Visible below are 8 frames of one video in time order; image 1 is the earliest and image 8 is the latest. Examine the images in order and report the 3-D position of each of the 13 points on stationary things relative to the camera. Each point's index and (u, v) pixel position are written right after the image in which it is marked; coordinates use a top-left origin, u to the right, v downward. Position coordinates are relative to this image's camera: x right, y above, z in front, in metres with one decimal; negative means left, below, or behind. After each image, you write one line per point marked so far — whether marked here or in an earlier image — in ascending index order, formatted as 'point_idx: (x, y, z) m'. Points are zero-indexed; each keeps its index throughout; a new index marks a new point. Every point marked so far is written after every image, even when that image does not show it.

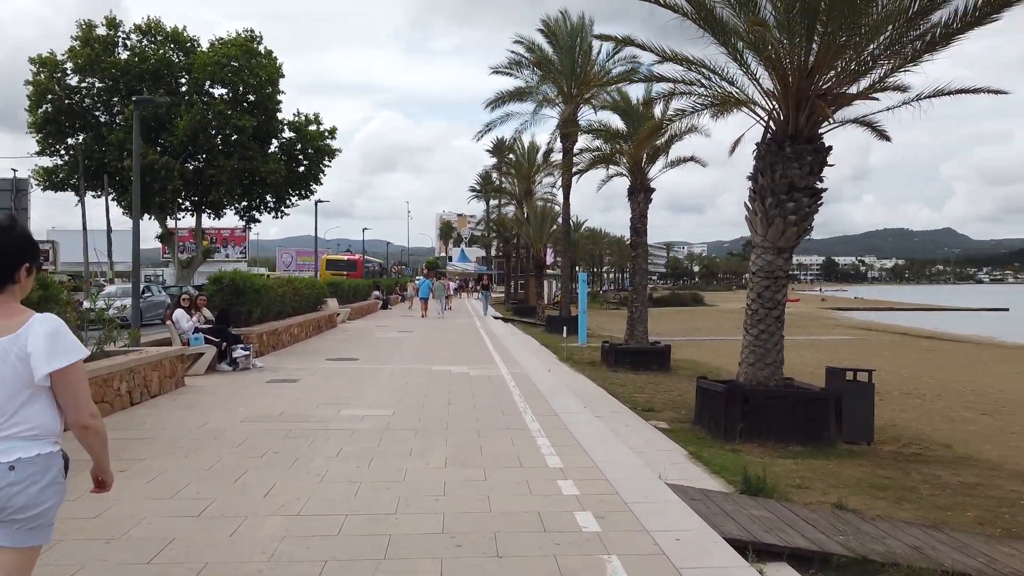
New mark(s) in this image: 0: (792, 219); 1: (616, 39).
0: (+3.2, +0.8, +8.7) m
1: (+1.5, +3.6, +10.9) m
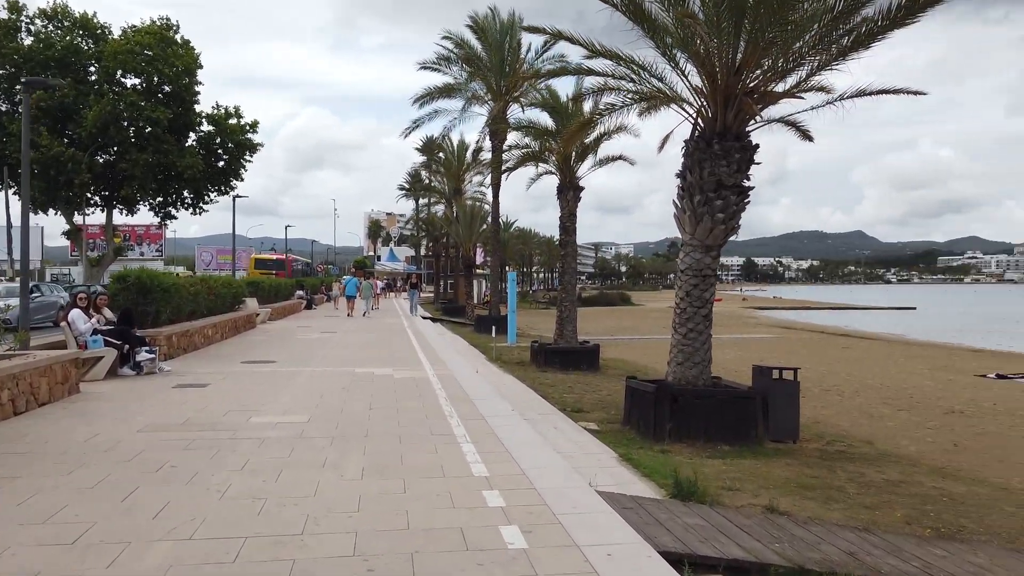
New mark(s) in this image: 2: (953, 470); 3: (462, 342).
0: (+2.4, +0.8, +8.7) m
1: (+0.5, +3.6, +10.6) m
2: (+4.9, -2.0, +8.4) m
3: (-1.2, -1.4, +18.8) m
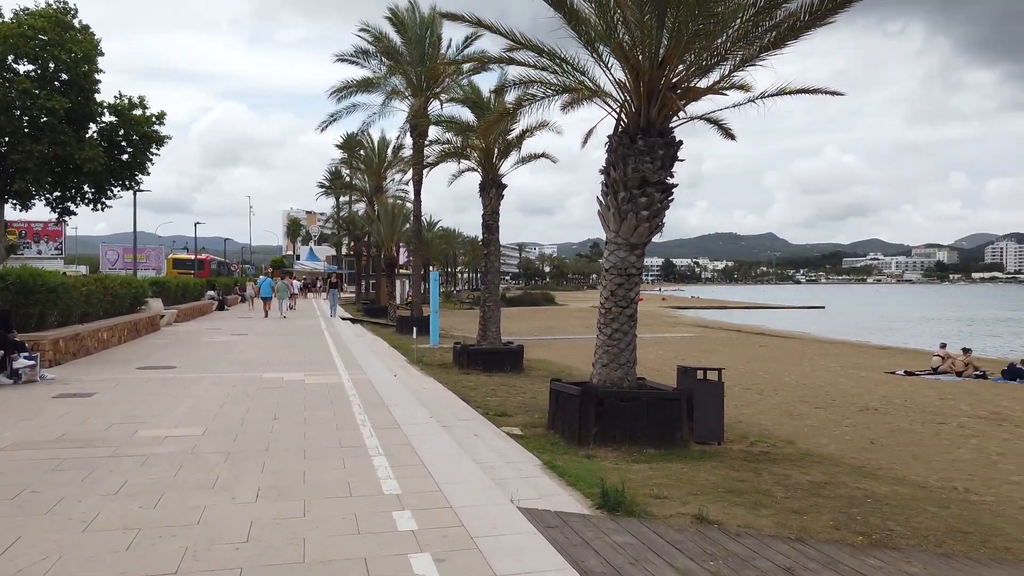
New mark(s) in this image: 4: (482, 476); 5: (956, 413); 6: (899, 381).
0: (+1.5, +0.8, +8.4) m
1: (-0.6, +3.6, +10.2) m
2: (+4.0, -2.0, +8.4) m
3: (-3.1, -1.4, +18.2) m
4: (-0.2, -1.3, +5.3) m
5: (+7.3, -2.1, +12.3) m
6: (+8.3, -2.0, +16.3) m
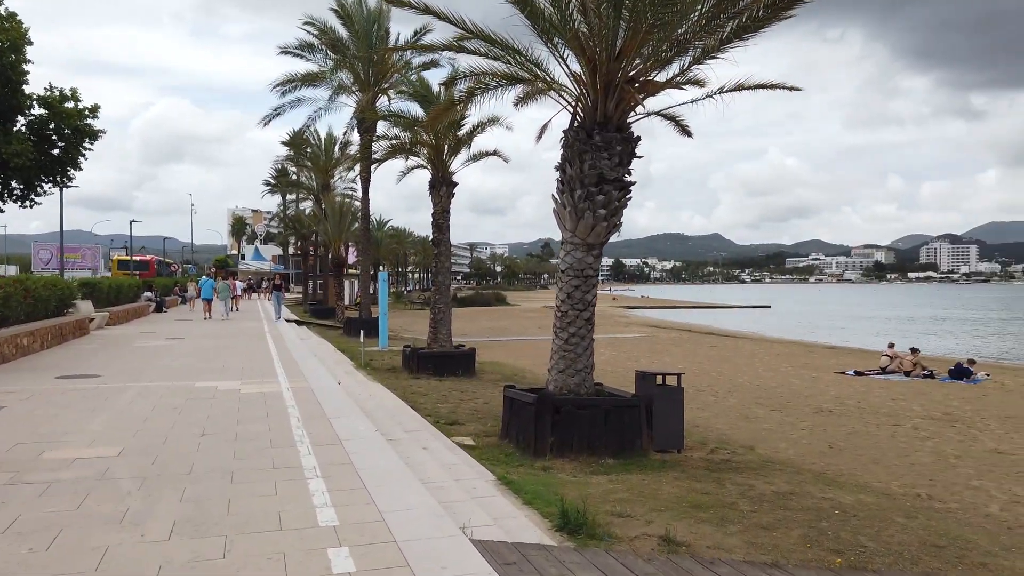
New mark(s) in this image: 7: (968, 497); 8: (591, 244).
0: (+0.9, +0.8, +8.0) m
1: (-1.3, +3.6, +9.7) m
2: (+3.5, -2.0, +8.2) m
3: (-4.2, -1.4, +17.5) m
4: (-0.5, -1.3, +4.8) m
5: (+6.5, -2.1, +12.3) m
6: (+7.3, -2.0, +16.3) m
7: (+4.6, -2.1, +7.6) m
8: (+0.8, +0.5, +8.2) m
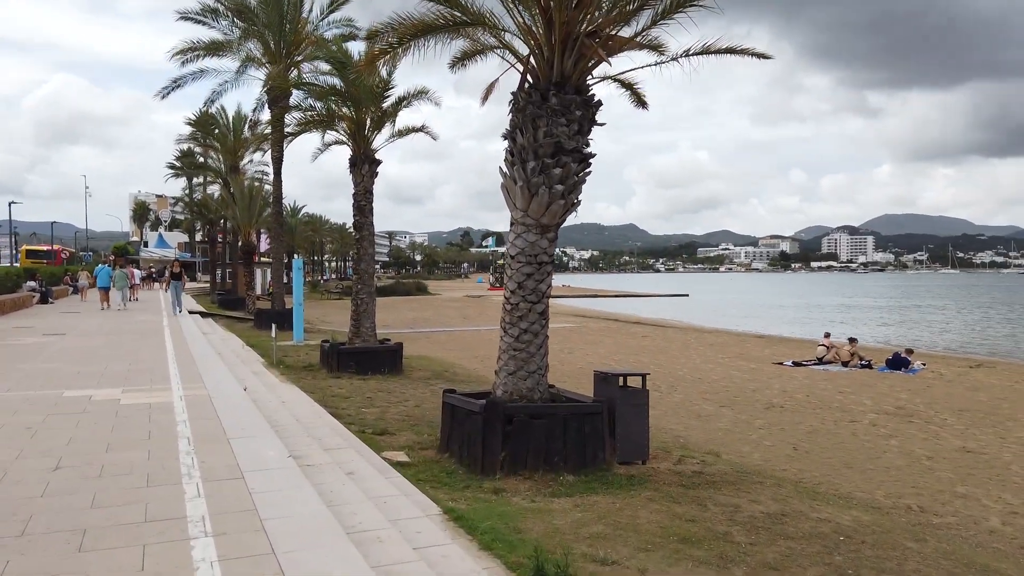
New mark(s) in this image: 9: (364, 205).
0: (+0.4, +0.9, +6.9) m
1: (-2.0, +3.7, +8.2) m
2: (+2.9, -1.9, +7.4) m
3: (-5.7, -1.2, +15.7) m
4: (-0.7, -1.3, +3.5) m
5: (+5.5, -1.9, +11.8) m
6: (+5.8, -1.8, +15.8) m
7: (+4.1, -2.0, +6.9) m
8: (+0.3, +0.6, +7.0) m
9: (-2.7, +1.5, +13.9) m
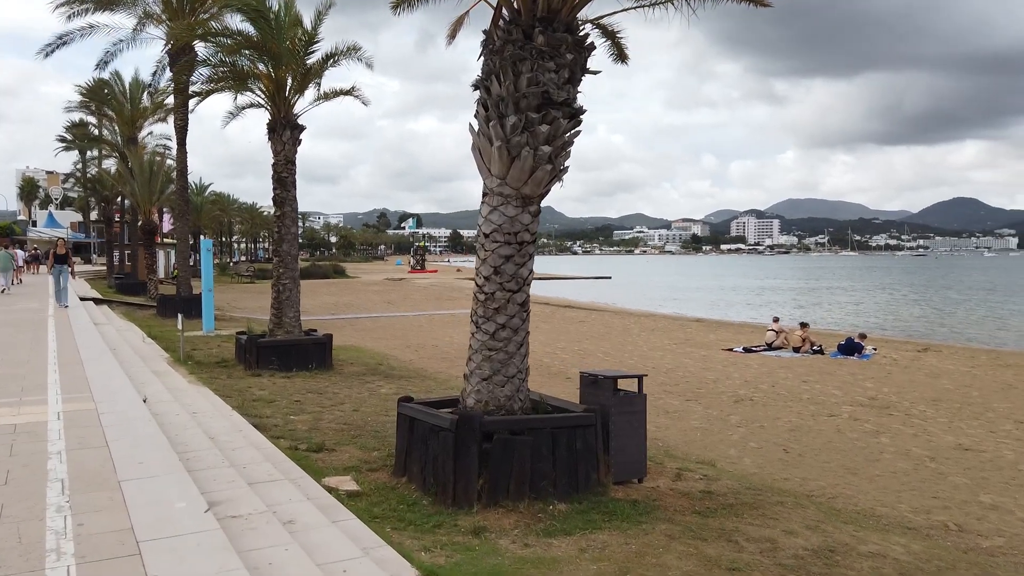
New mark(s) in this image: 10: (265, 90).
0: (+0.2, +1.0, +5.6) m
1: (-2.3, +3.8, +6.6) m
2: (+2.7, -1.8, +6.4) m
3: (-6.8, -0.9, +13.7) m
4: (-0.5, -1.3, +2.2) m
5: (+4.7, -1.7, +11.0) m
6: (+4.7, -1.4, +15.1) m
7: (+3.9, -1.9, +6.0) m
8: (+0.1, +0.7, +5.7) m
9: (-3.7, +1.8, +12.2) m
10: (-4.1, +3.2, +12.4) m
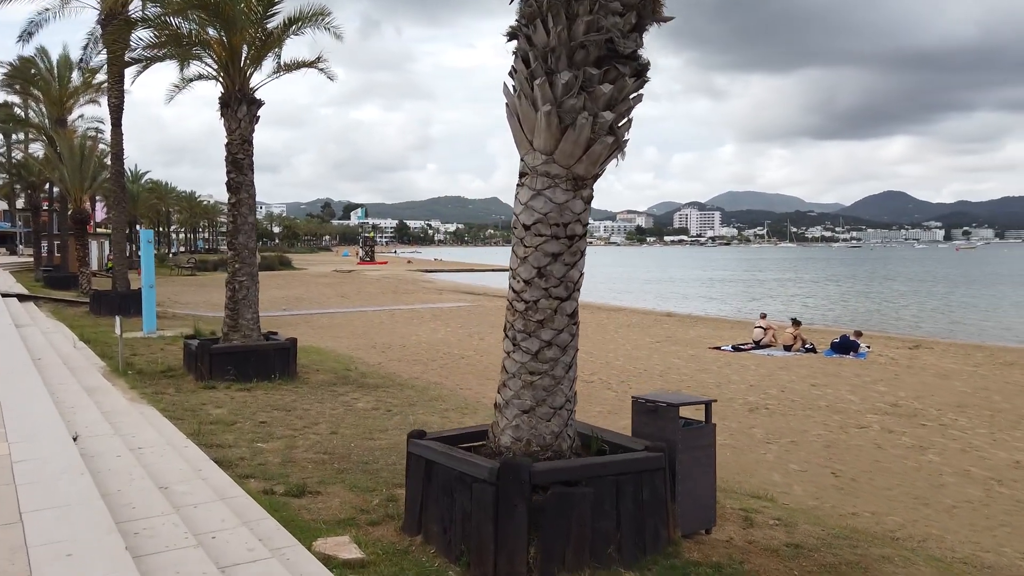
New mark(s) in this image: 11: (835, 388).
0: (+0.5, +1.0, +4.3) m
1: (-2.0, +3.8, +5.1) m
2: (+2.9, -1.8, +5.4) m
3: (-7.1, -0.8, +12.0) m
4: (0.0, -1.3, +0.9) m
5: (+4.6, -1.6, +10.1) m
6: (+4.3, -1.4, +14.2) m
7: (+4.2, -1.9, +5.1) m
8: (+0.4, +0.6, +4.5) m
9: (-3.8, +1.8, +10.6) m
10: (-4.2, +3.3, +10.8) m
11: (+4.9, -1.5, +11.5) m
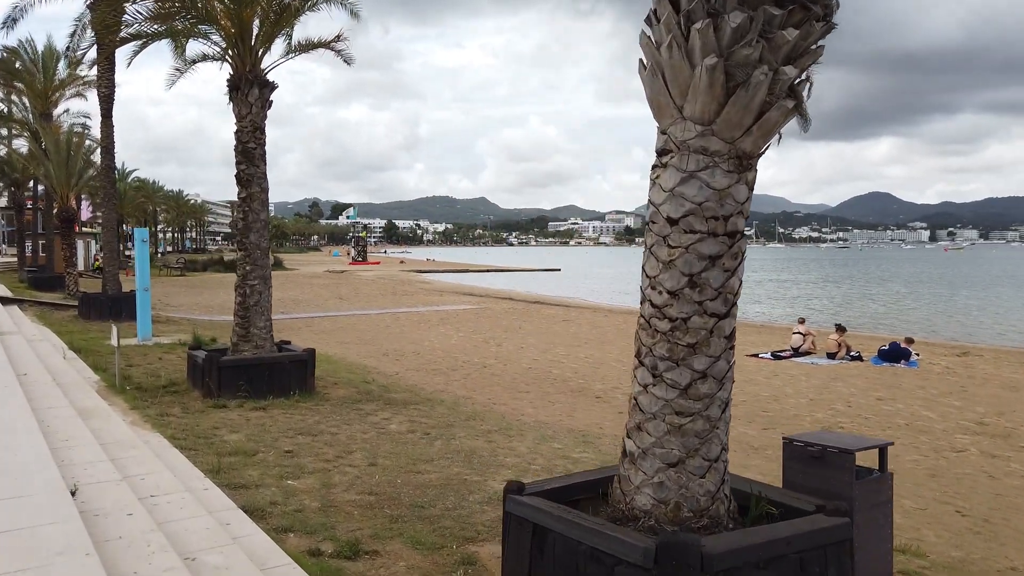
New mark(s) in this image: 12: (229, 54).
0: (+1.2, +0.9, +3.3) m
1: (-1.4, +3.7, +4.0) m
2: (+3.6, -1.9, +4.3) m
3: (-6.6, -0.9, +10.8) m
4: (+0.7, -1.4, -0.2) m
5: (+5.2, -1.7, +9.1) m
6: (+4.8, -1.4, +13.2) m
7: (+4.8, -2.0, +4.0) m
8: (+1.0, +0.6, +3.4) m
9: (-3.3, +1.8, +9.5) m
10: (-3.7, +3.2, +9.7) m
11: (+5.5, -1.6, +10.5) m
12: (-3.6, +3.0, +9.7) m
